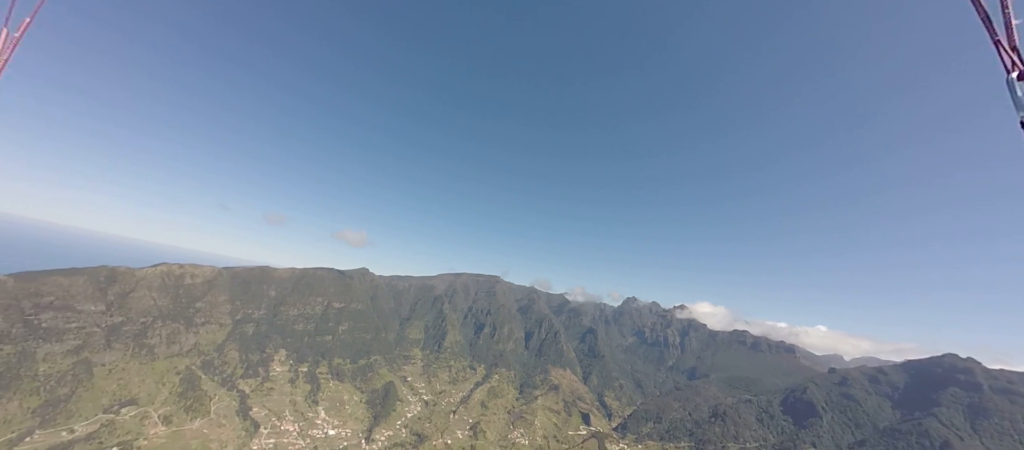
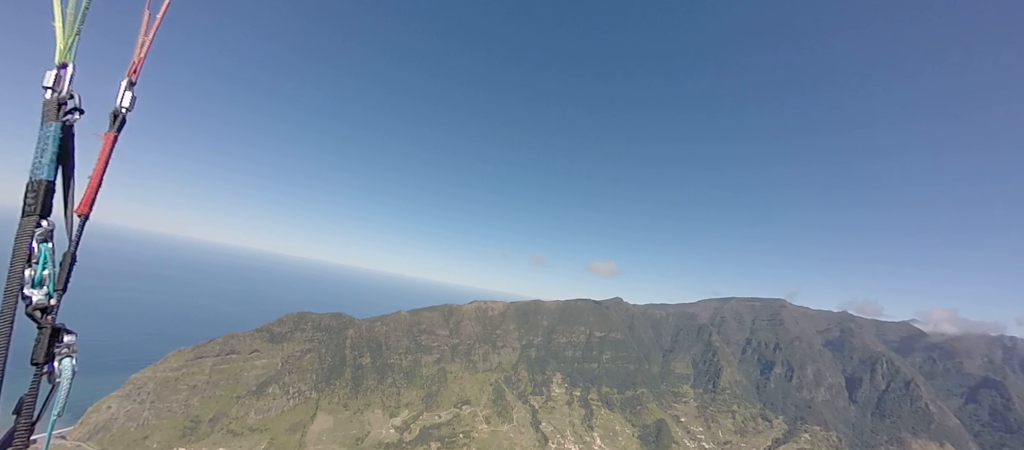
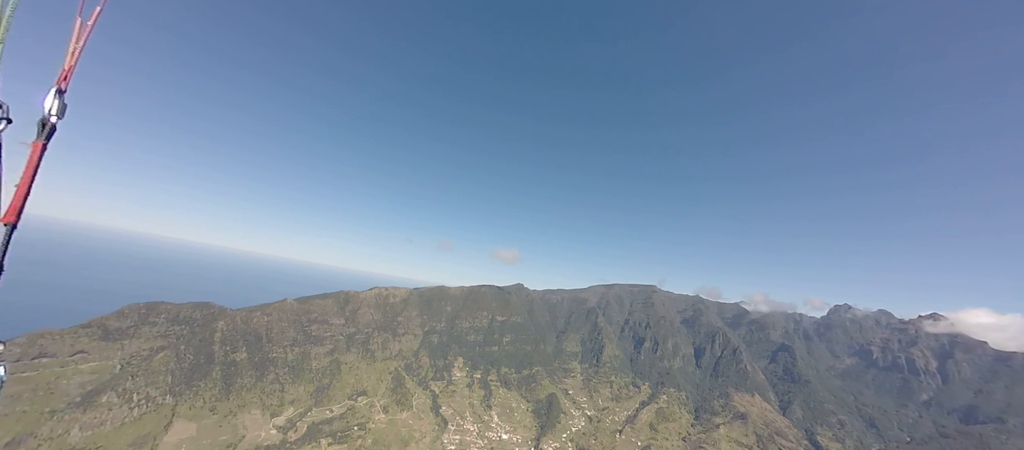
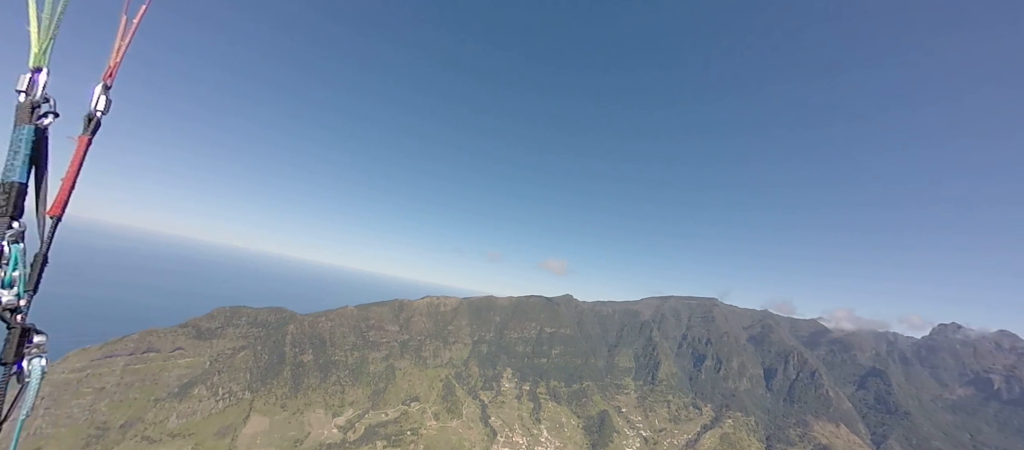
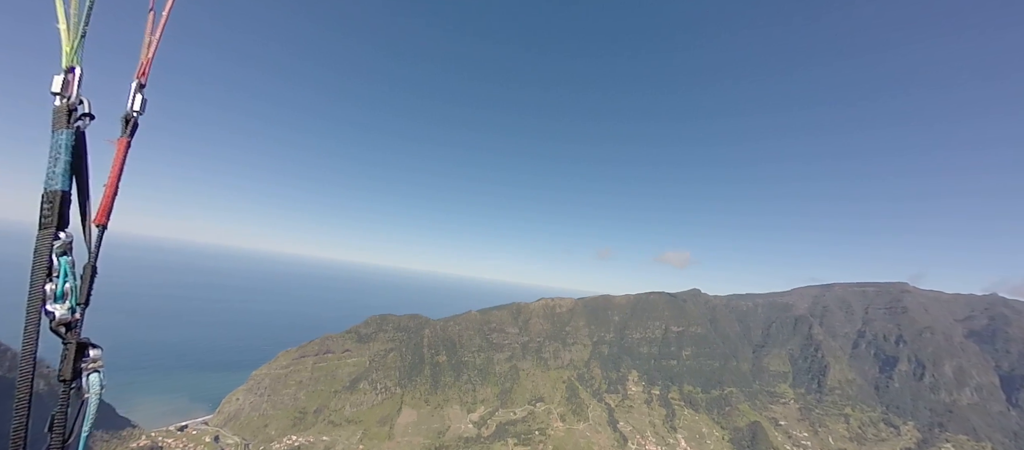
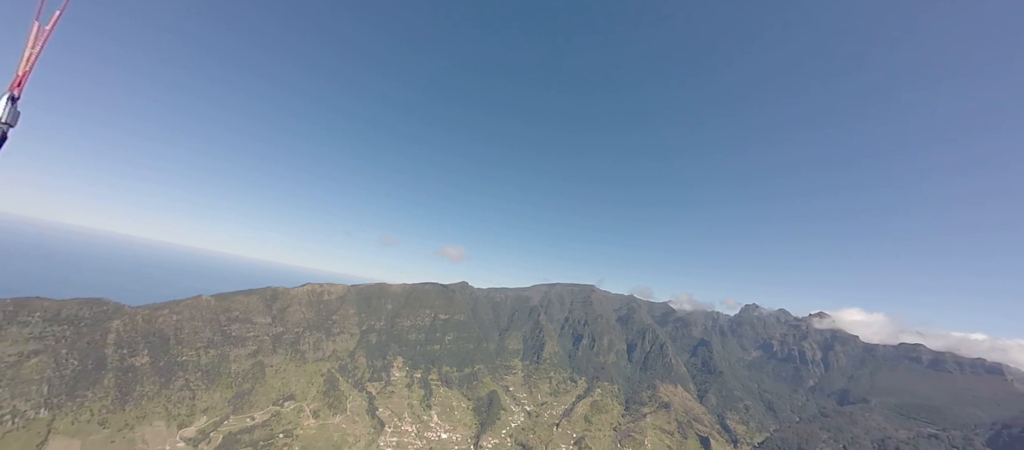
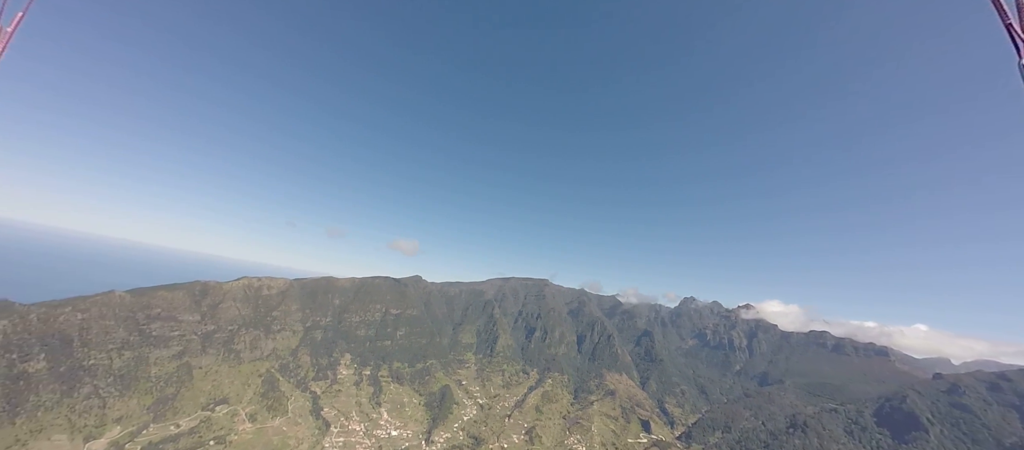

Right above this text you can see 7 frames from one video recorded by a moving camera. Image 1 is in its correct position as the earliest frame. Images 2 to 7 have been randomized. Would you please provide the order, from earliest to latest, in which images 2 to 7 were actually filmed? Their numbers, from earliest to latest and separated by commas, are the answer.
7, 6, 3, 4, 2, 5
